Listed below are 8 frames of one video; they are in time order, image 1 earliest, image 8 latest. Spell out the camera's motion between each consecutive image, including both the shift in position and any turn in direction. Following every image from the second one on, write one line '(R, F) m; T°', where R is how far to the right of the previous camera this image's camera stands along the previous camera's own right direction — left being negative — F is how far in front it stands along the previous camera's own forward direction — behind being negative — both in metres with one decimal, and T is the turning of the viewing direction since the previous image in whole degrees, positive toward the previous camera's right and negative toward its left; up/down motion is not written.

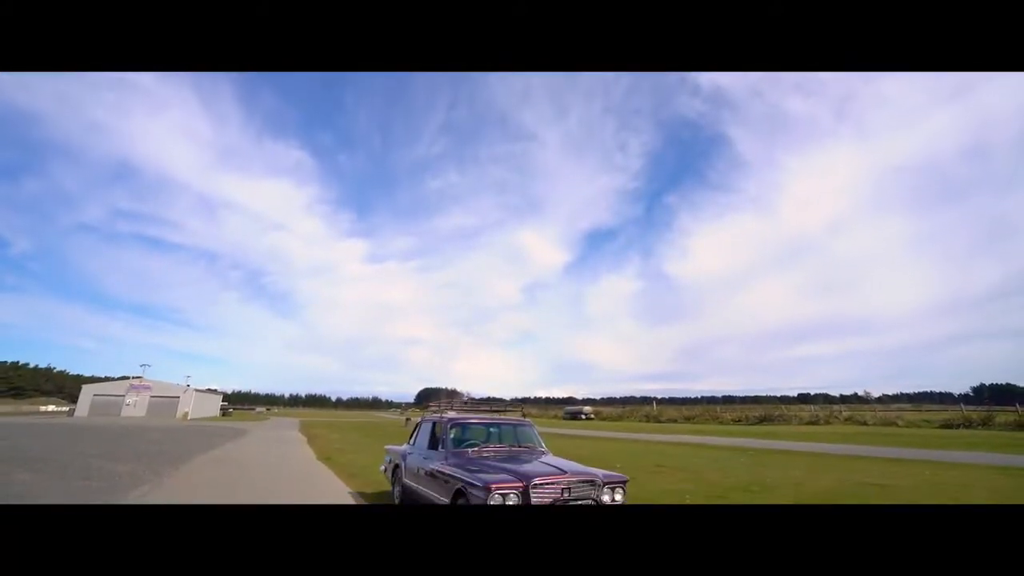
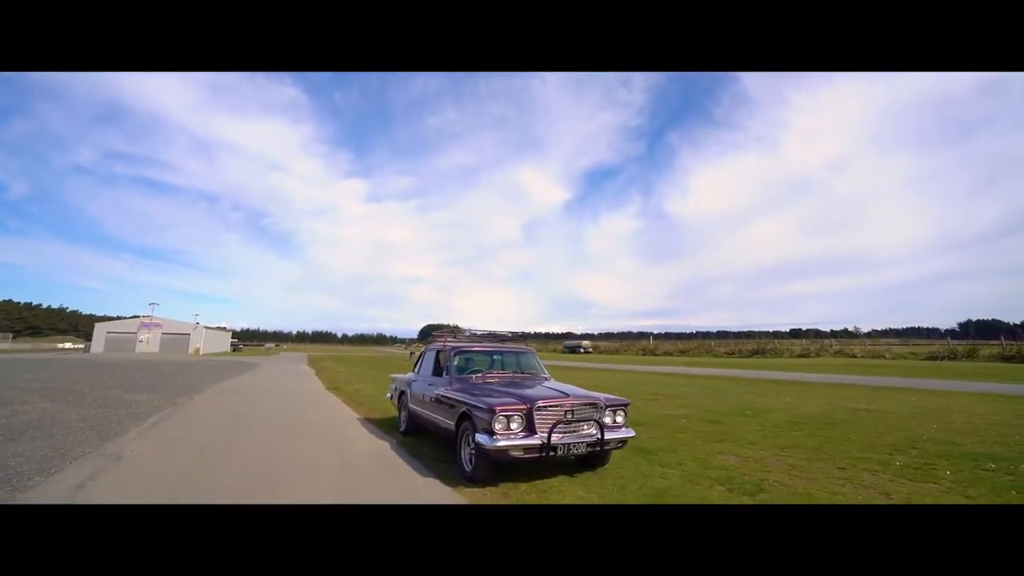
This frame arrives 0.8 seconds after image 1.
(-0.1, -0.2) m; 0°
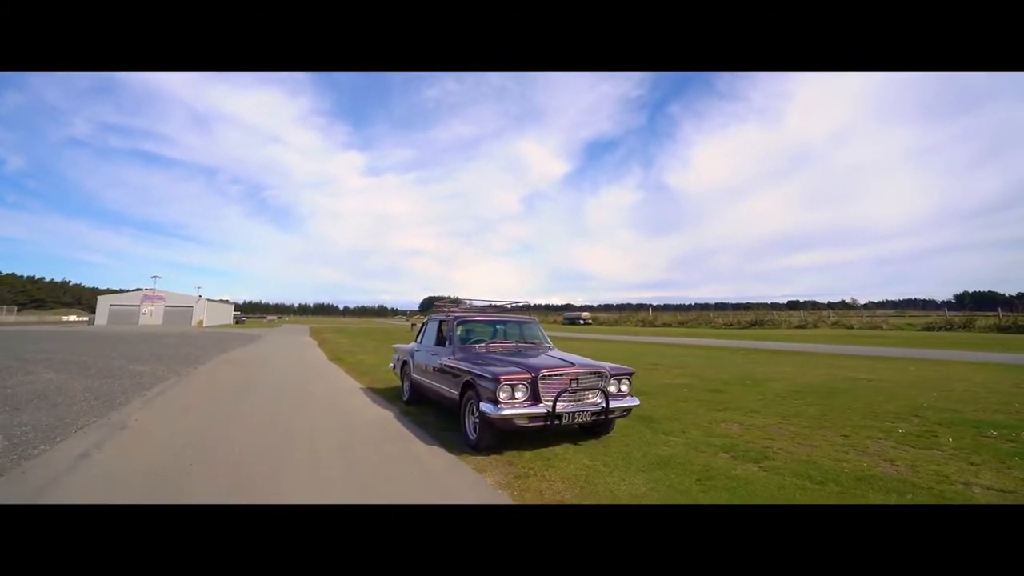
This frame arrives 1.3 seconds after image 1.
(0.0, +0.1) m; 0°
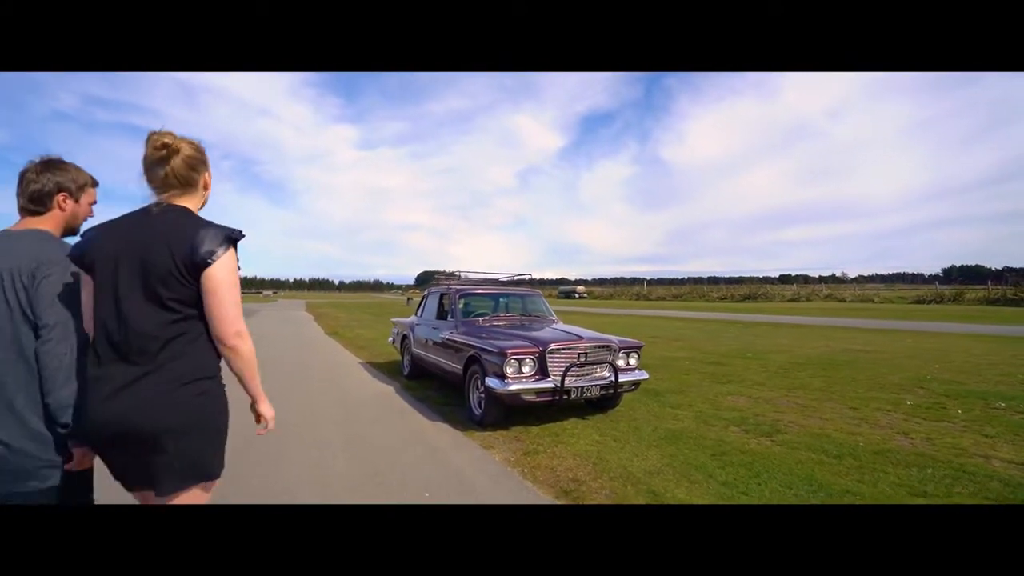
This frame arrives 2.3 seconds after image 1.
(-0.1, +0.3) m; +1°
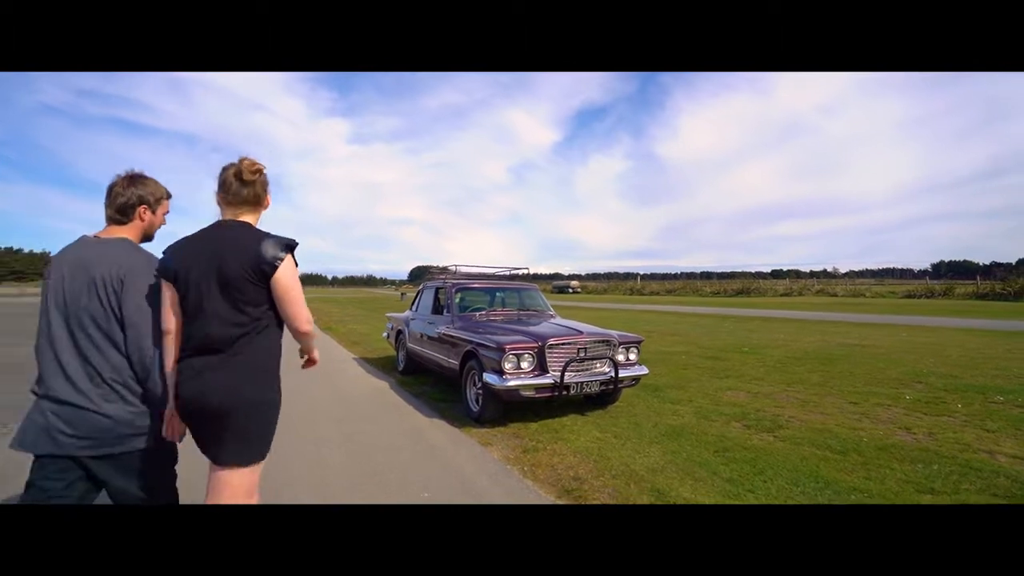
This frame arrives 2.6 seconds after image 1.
(0.0, +0.1) m; +1°
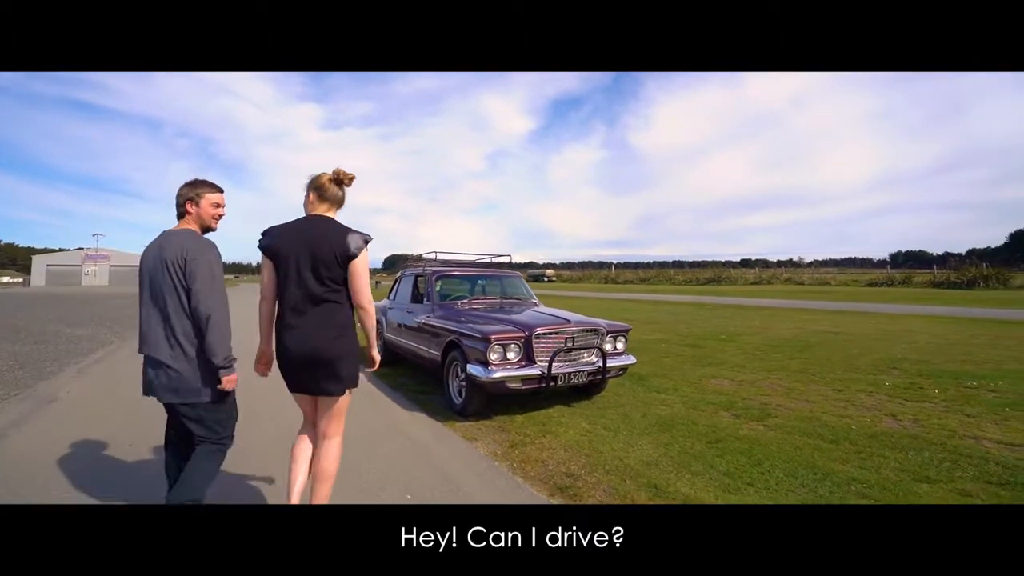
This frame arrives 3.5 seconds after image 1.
(-0.1, +0.3) m; +3°
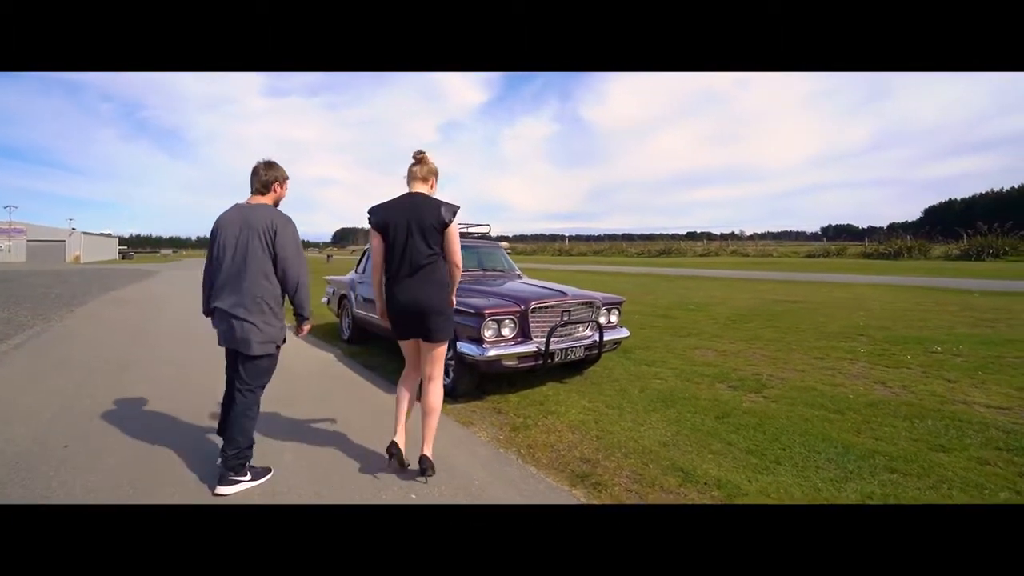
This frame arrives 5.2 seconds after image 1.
(-0.4, +0.5) m; +5°
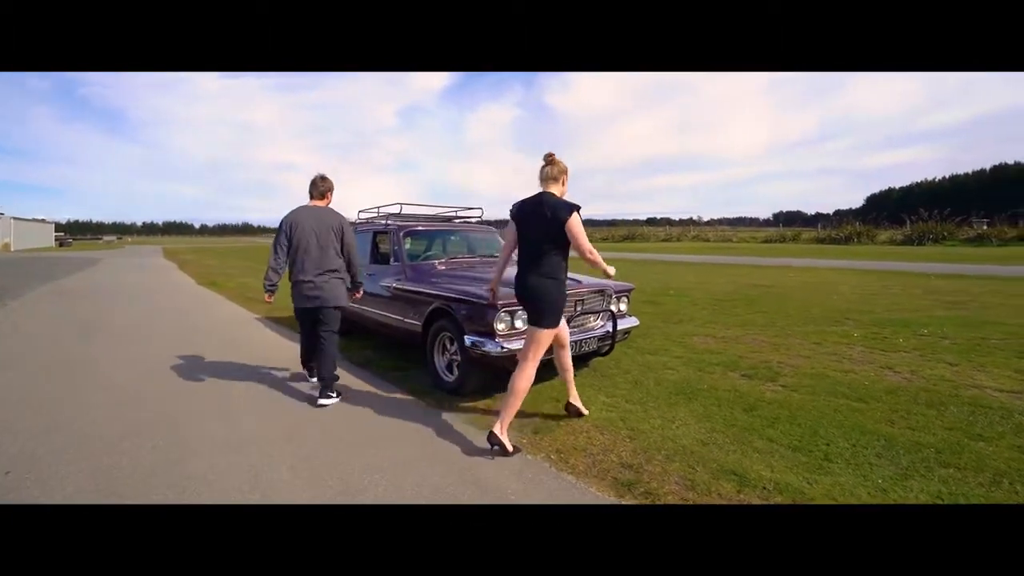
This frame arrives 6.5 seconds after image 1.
(-0.4, +0.4) m; +4°
